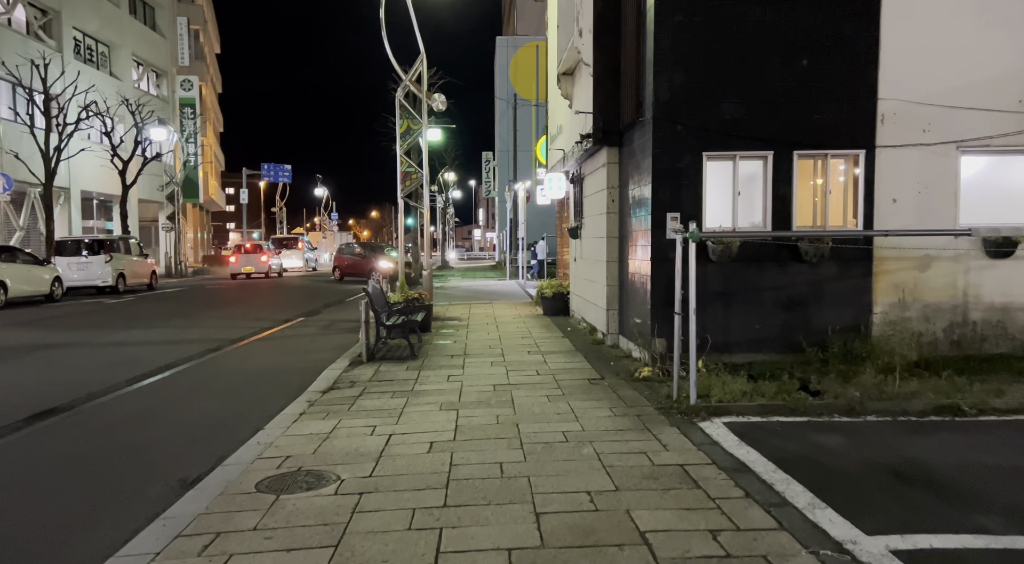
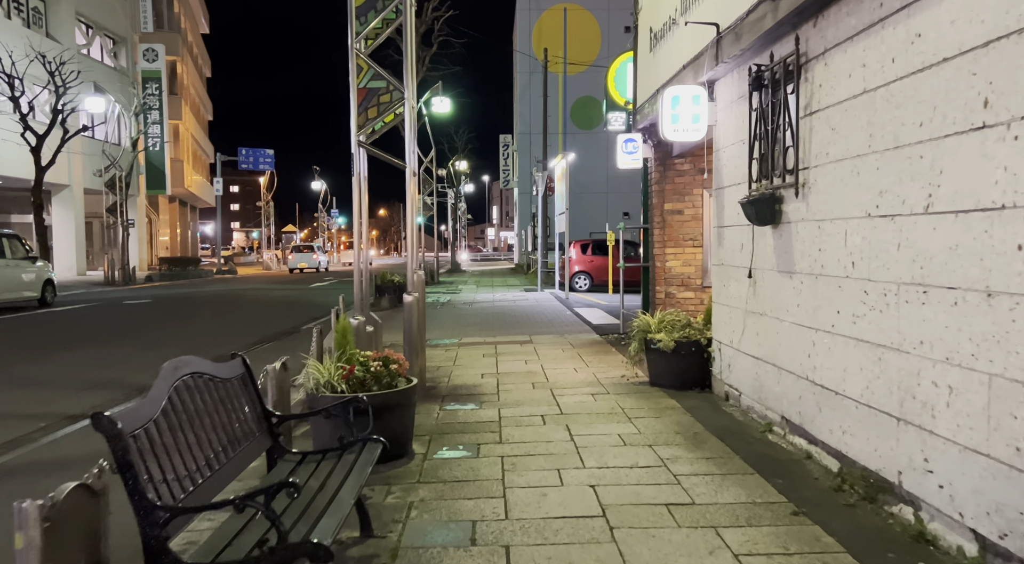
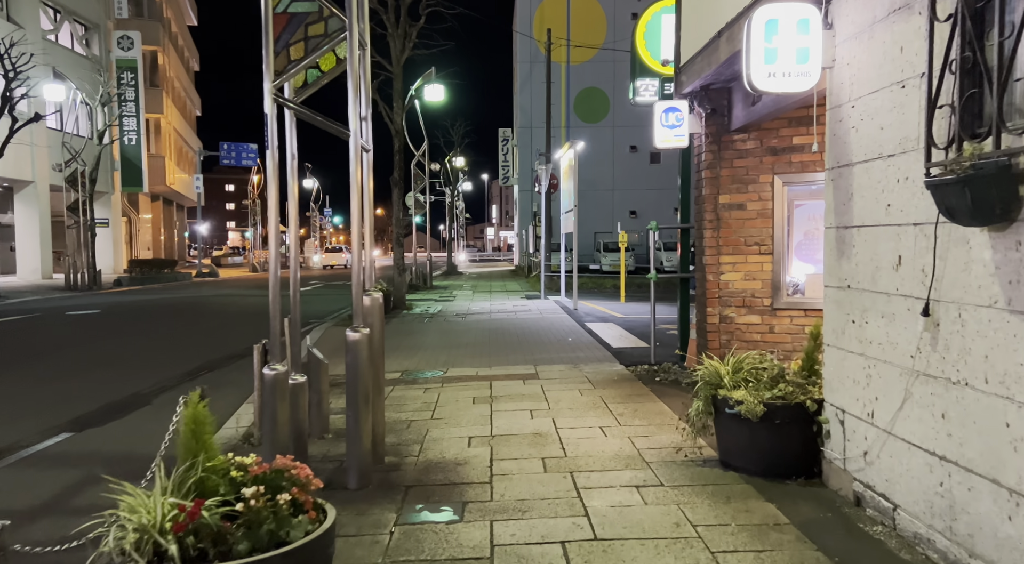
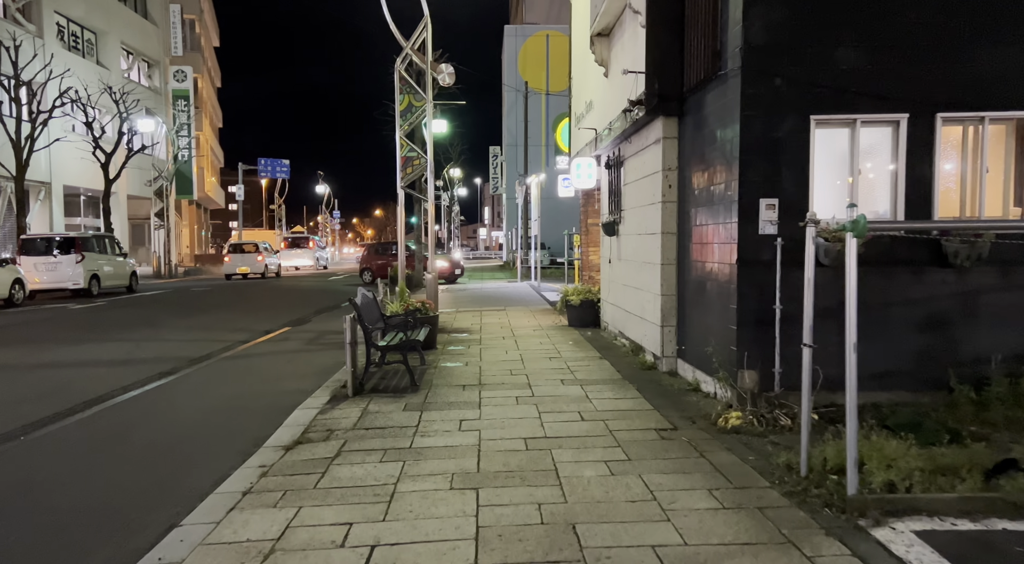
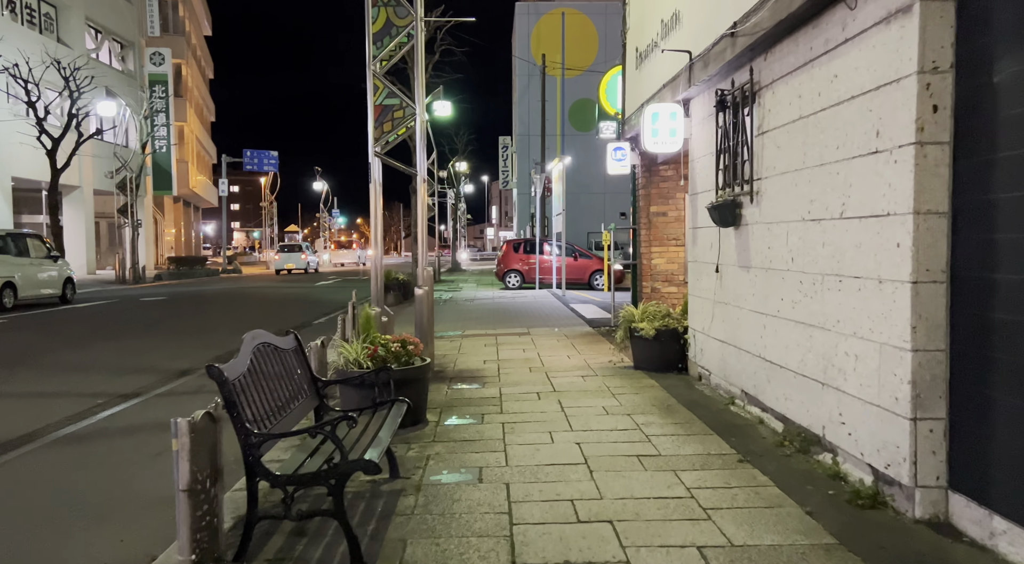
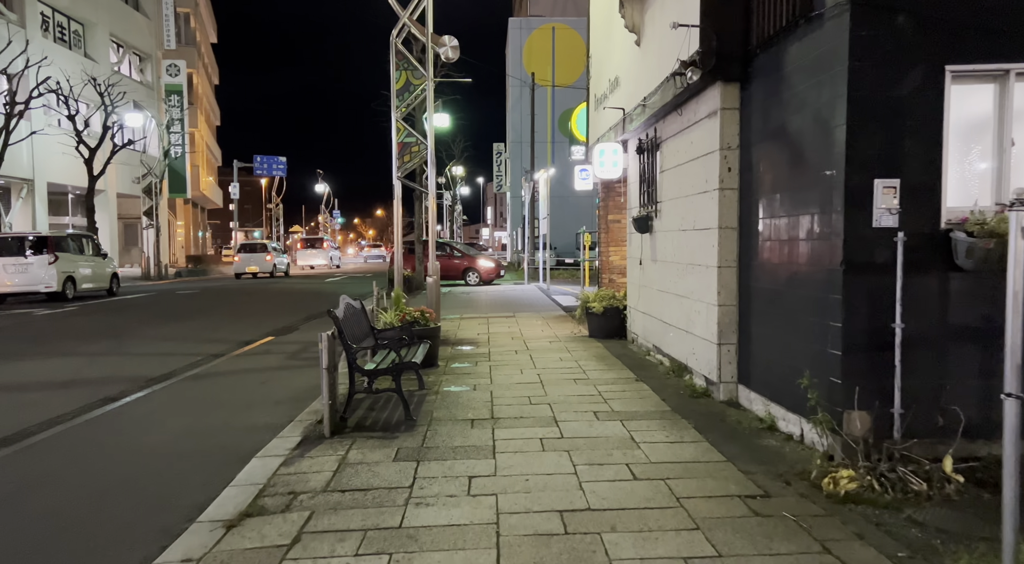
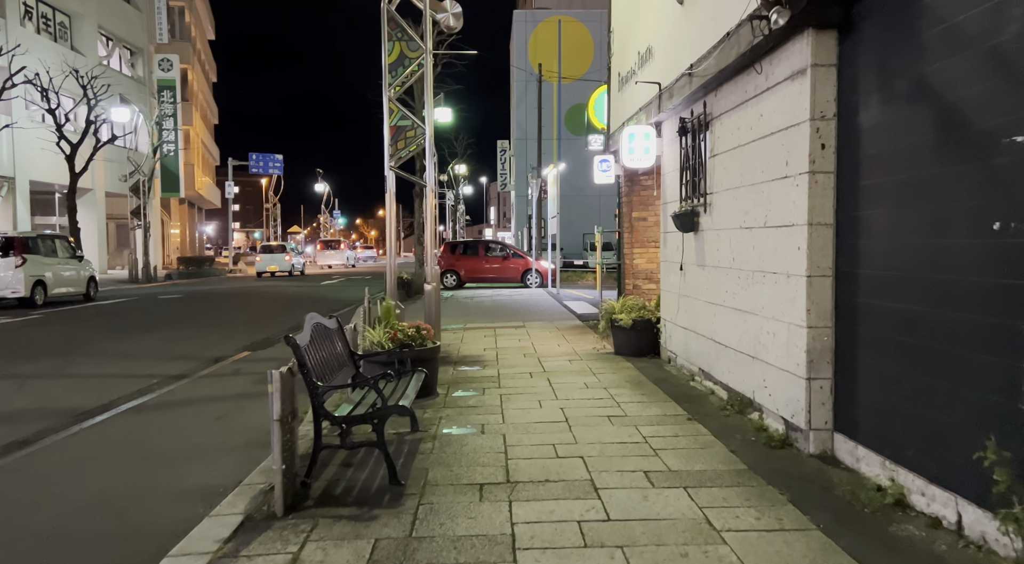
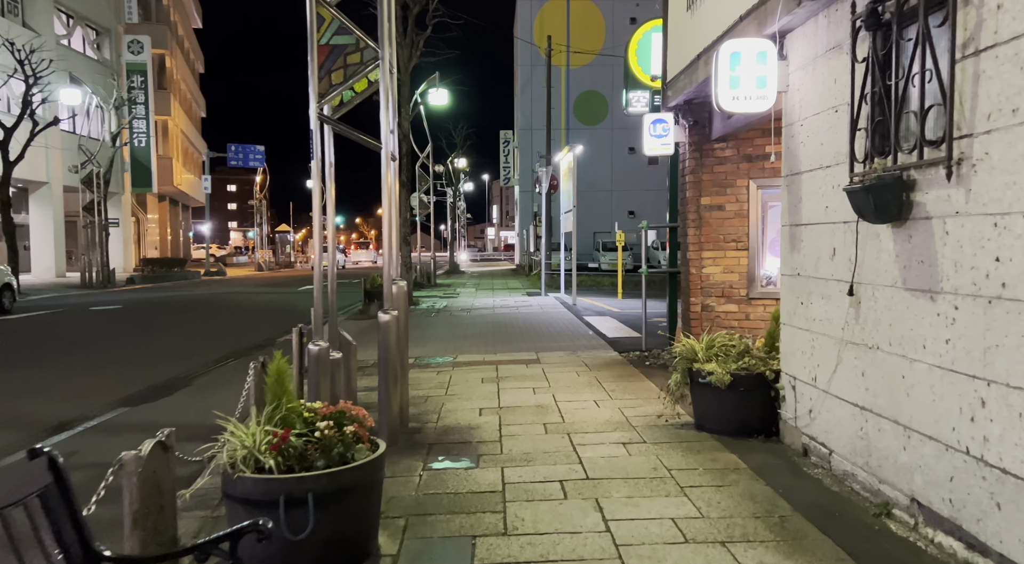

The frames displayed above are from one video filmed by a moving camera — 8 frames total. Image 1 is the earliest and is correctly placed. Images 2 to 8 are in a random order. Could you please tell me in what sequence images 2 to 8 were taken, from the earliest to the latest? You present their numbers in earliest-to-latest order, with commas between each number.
4, 6, 7, 5, 2, 8, 3
